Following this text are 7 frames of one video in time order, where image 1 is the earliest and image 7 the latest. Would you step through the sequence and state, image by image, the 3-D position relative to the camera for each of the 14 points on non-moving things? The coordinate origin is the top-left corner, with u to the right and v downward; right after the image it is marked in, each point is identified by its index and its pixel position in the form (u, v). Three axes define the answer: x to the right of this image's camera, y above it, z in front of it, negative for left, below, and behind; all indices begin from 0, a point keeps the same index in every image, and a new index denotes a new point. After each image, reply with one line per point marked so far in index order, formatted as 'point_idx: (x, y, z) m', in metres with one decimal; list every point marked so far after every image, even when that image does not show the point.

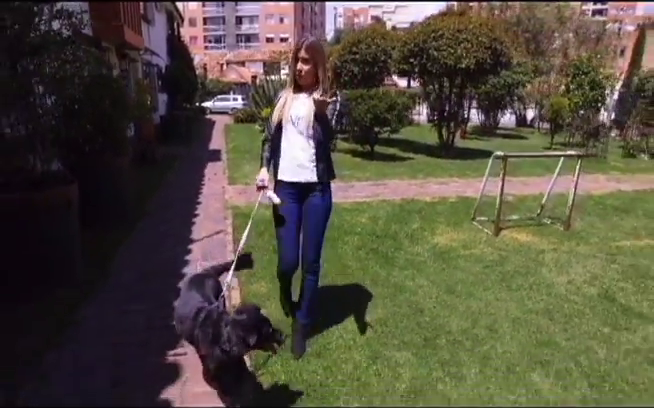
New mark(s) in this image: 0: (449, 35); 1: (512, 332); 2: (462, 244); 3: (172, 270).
0: (+3.6, +4.9, +11.6) m
1: (+1.7, -1.1, +3.6) m
2: (+1.9, -0.5, +5.5) m
3: (-1.8, -0.7, +4.6) m
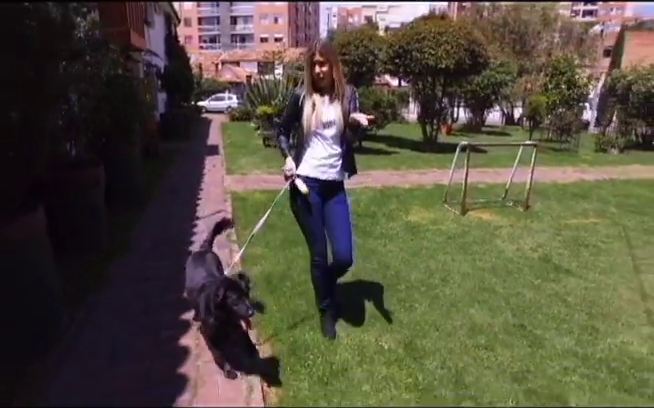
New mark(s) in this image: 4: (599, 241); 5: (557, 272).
0: (+3.3, +5.2, +12.5) m
1: (+1.5, -0.8, +4.5) m
2: (+1.7, -0.3, +6.4) m
3: (-2.0, -0.5, +5.4) m
4: (+4.0, -0.5, +5.8) m
5: (+2.8, -0.8, +4.9) m
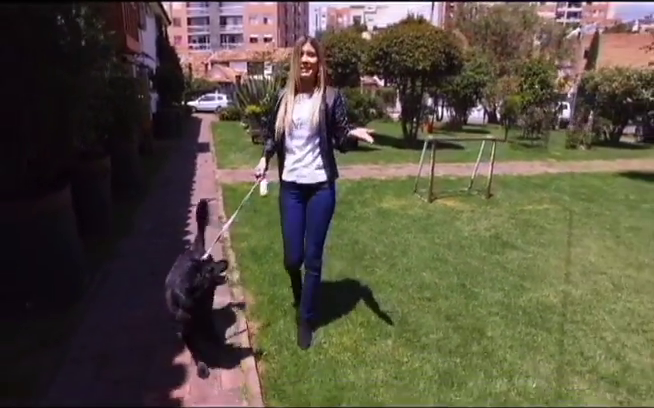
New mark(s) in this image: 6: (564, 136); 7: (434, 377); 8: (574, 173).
0: (+2.7, +5.5, +13.3) m
1: (+1.2, -0.6, +5.3) m
2: (+1.4, 0.0, +7.2) m
3: (-2.3, -0.3, +6.1) m
4: (+3.7, -0.3, +6.7) m
5: (+2.5, -0.6, +5.7) m
6: (+10.5, +3.0, +17.6) m
7: (+0.8, -1.2, +2.9) m
8: (+7.0, +0.9, +11.1) m
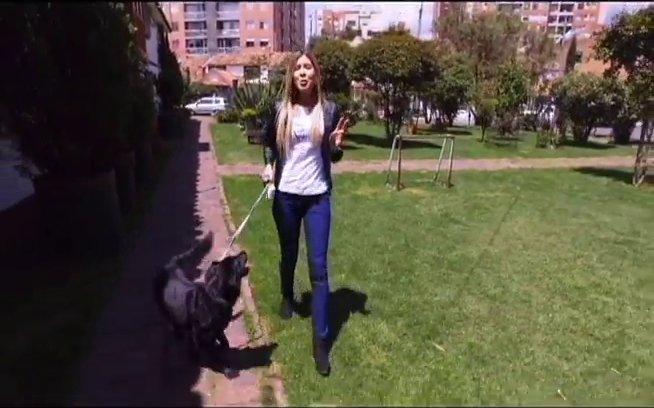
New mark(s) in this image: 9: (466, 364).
0: (+2.3, +5.7, +14.8) m
1: (+0.9, -0.3, +6.7) m
2: (+1.0, +0.2, +8.6) m
3: (-2.6, 0.0, +7.5) m
4: (+3.3, 0.0, +8.1) m
5: (+2.2, -0.3, +7.1) m
6: (+10.1, +3.2, +19.1) m
7: (+0.4, -0.9, +4.2) m
8: (+6.6, +1.1, +12.5) m
9: (+1.1, -1.3, +3.2) m
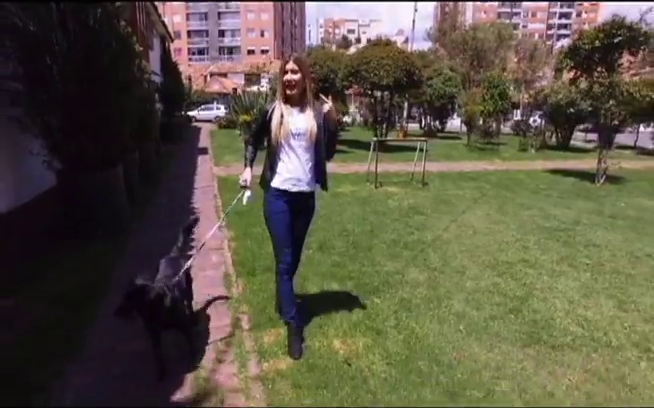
0: (+2.0, +5.7, +15.8) m
1: (+0.5, -0.2, +7.6) m
2: (+0.6, +0.3, +9.6) m
3: (-3.0, +0.1, +8.5) m
4: (+2.9, +0.1, +9.0) m
5: (+1.8, -0.1, +8.0) m
6: (+9.8, +3.1, +20.0) m
7: (0.0, -0.8, +5.2) m
8: (+6.2, +1.2, +13.5) m
9: (+0.7, -1.1, +4.1) m
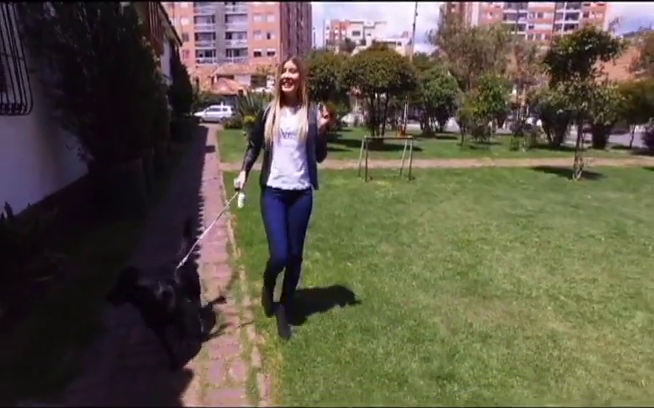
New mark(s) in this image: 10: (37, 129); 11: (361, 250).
0: (+1.9, +5.9, +16.8) m
1: (+0.3, 0.0, +8.6) m
2: (+0.5, +0.6, +10.6) m
3: (-3.2, +0.3, +9.5) m
4: (+2.8, +0.3, +10.0) m
5: (+1.6, +0.1, +9.0) m
6: (+9.8, +3.3, +20.9) m
7: (-0.2, -0.5, +6.2) m
8: (+6.1, +1.3, +14.4) m
9: (+0.5, -0.9, +5.1) m
10: (-4.3, +1.1, +5.9) m
11: (+0.5, -0.7, +5.8) m
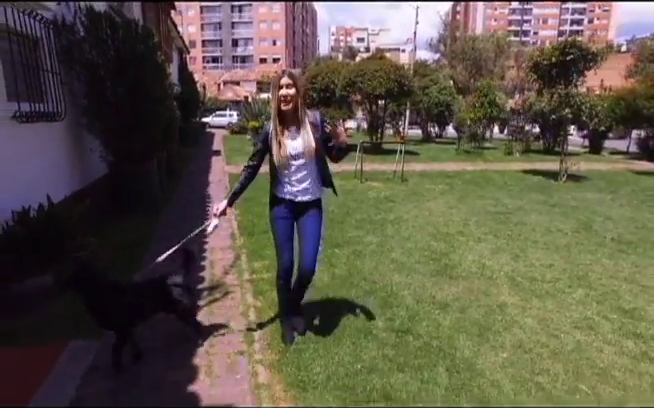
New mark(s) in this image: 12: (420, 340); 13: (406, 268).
0: (+2.0, +5.8, +17.6) m
1: (+0.2, +0.1, +9.4) m
2: (+0.4, +0.6, +11.3) m
3: (-3.3, +0.4, +10.3) m
4: (+2.7, +0.3, +10.8) m
5: (+1.5, +0.1, +9.8) m
6: (+9.9, +3.1, +21.6) m
7: (-0.3, -0.5, +7.0) m
8: (+6.1, +1.3, +15.1) m
9: (+0.3, -0.8, +5.8) m
10: (-4.5, +1.2, +6.8) m
11: (+0.4, -0.6, +6.6) m
12: (+0.9, -1.3, +3.7) m
13: (+1.1, -0.9, +5.5) m
